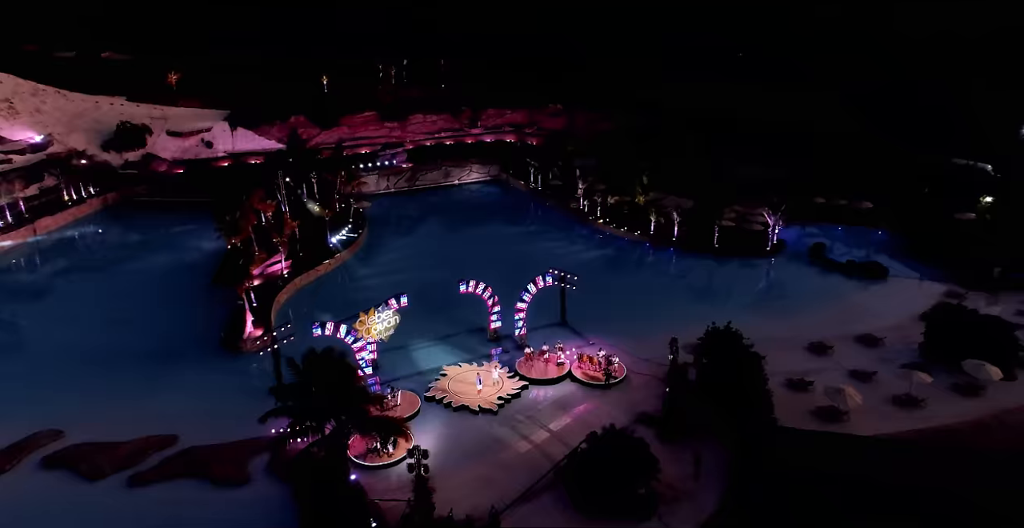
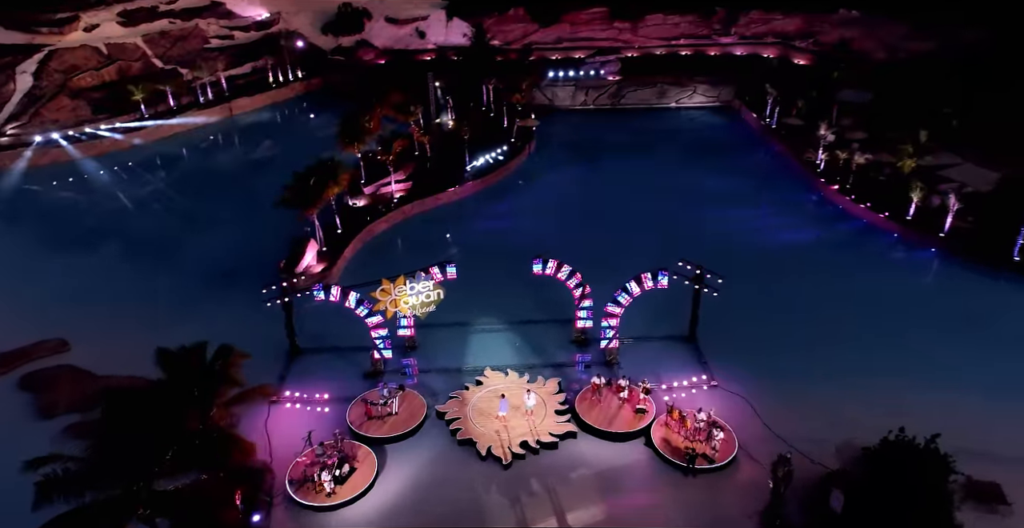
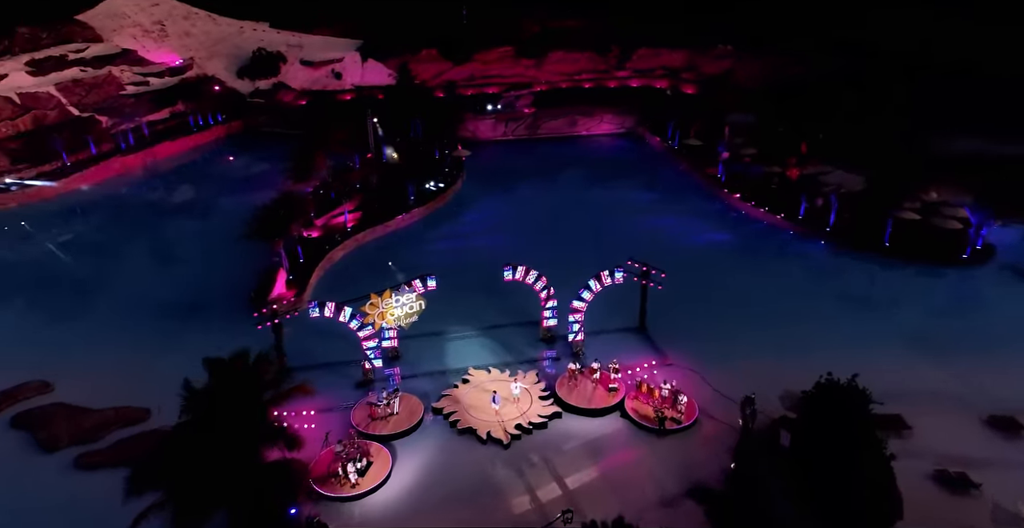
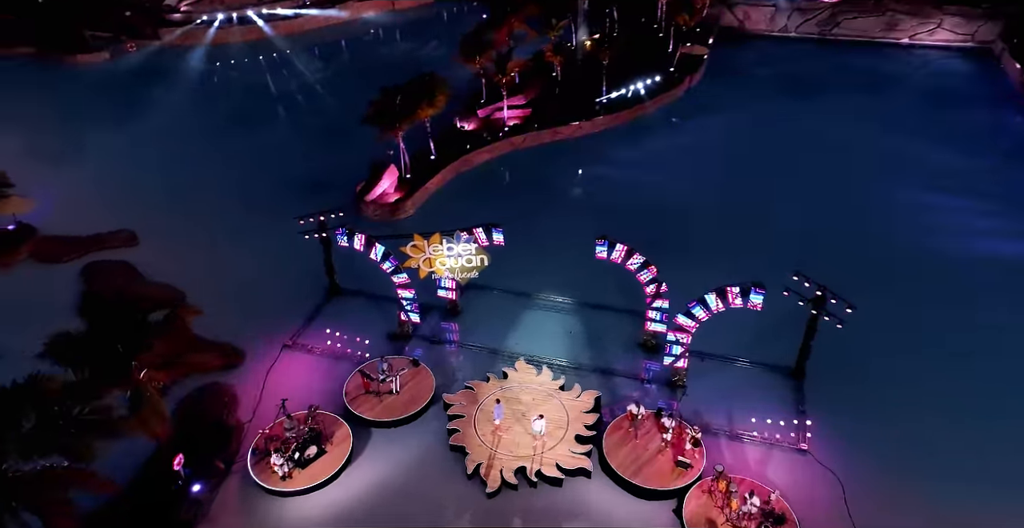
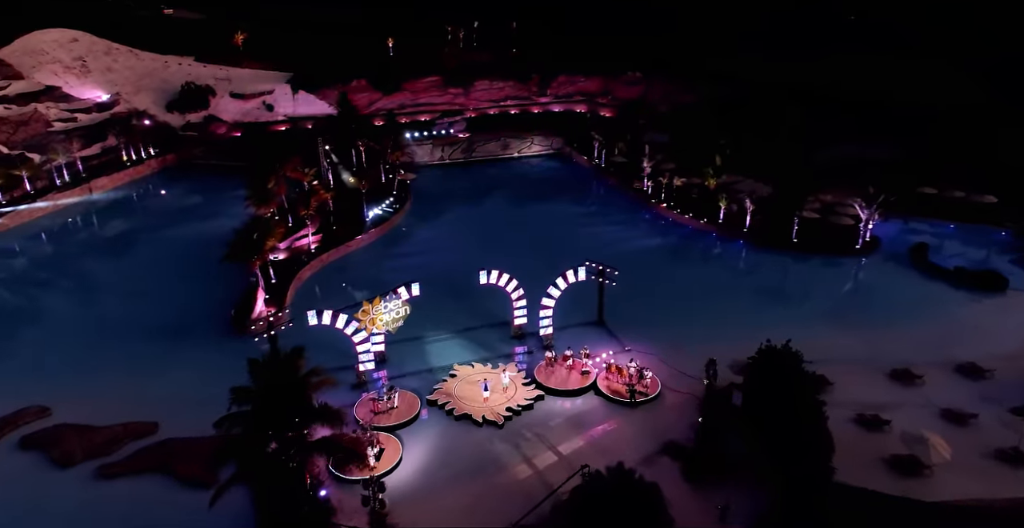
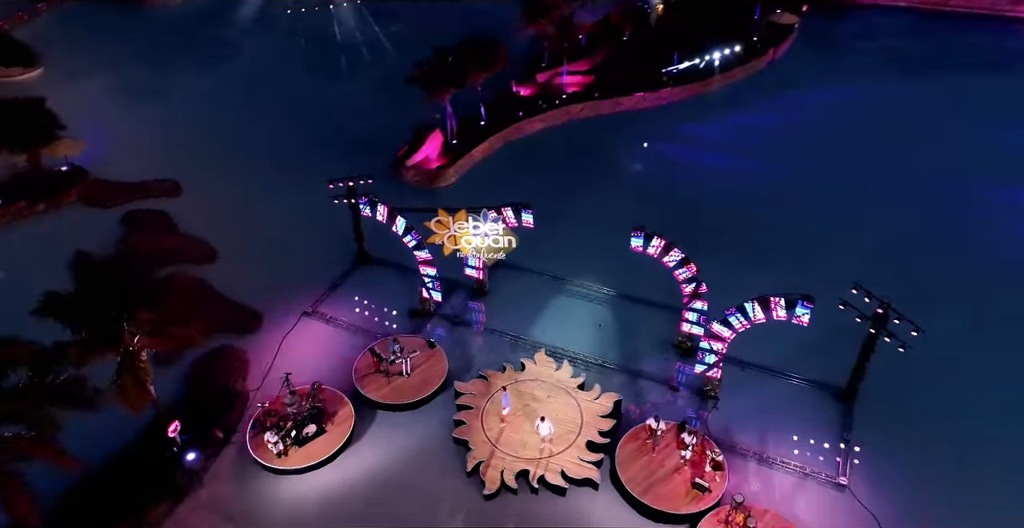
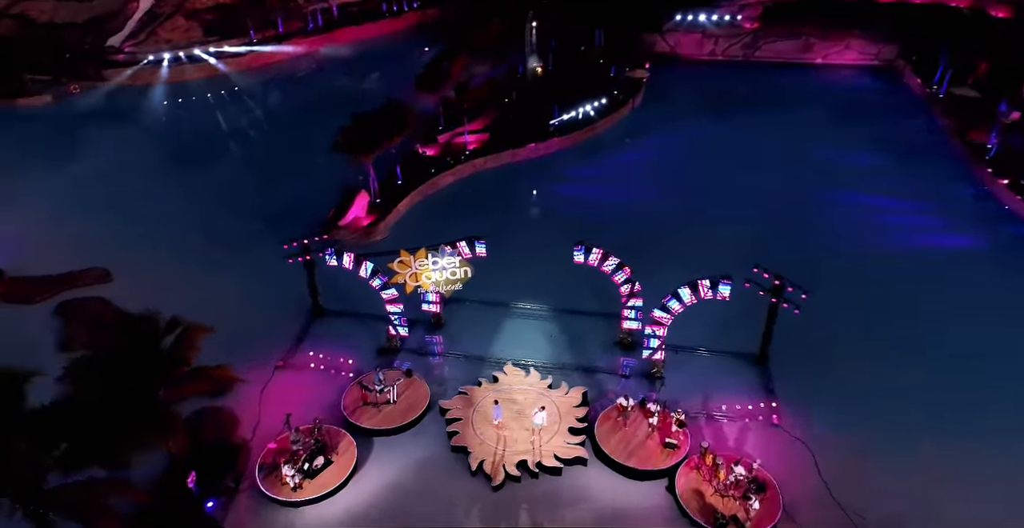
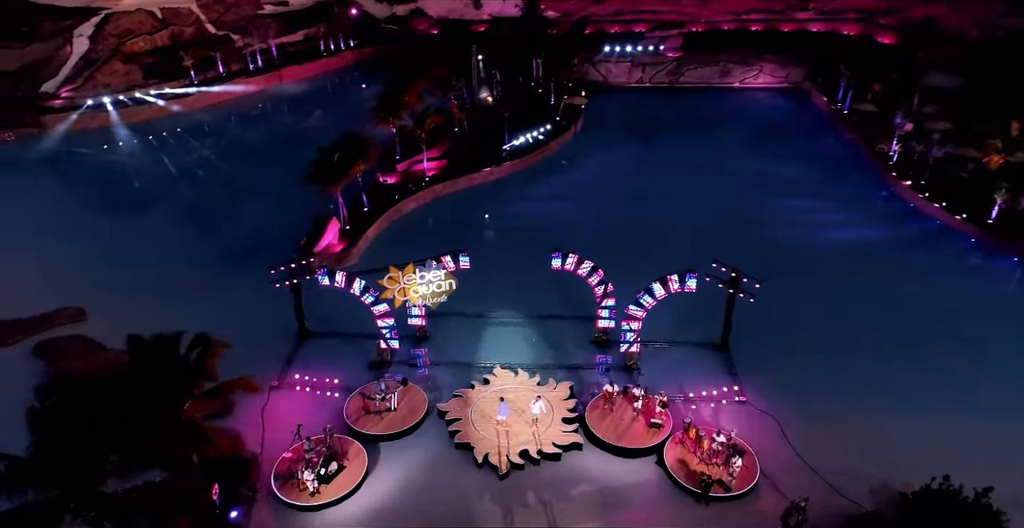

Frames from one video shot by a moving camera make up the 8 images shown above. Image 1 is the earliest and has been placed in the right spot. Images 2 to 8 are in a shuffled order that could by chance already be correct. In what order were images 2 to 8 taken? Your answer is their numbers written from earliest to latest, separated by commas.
5, 3, 2, 8, 7, 4, 6
